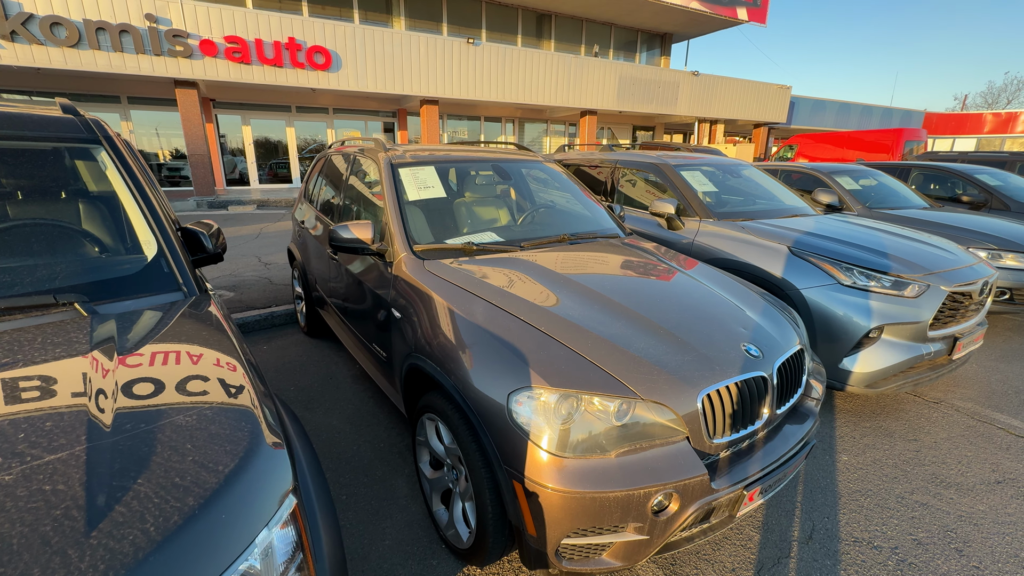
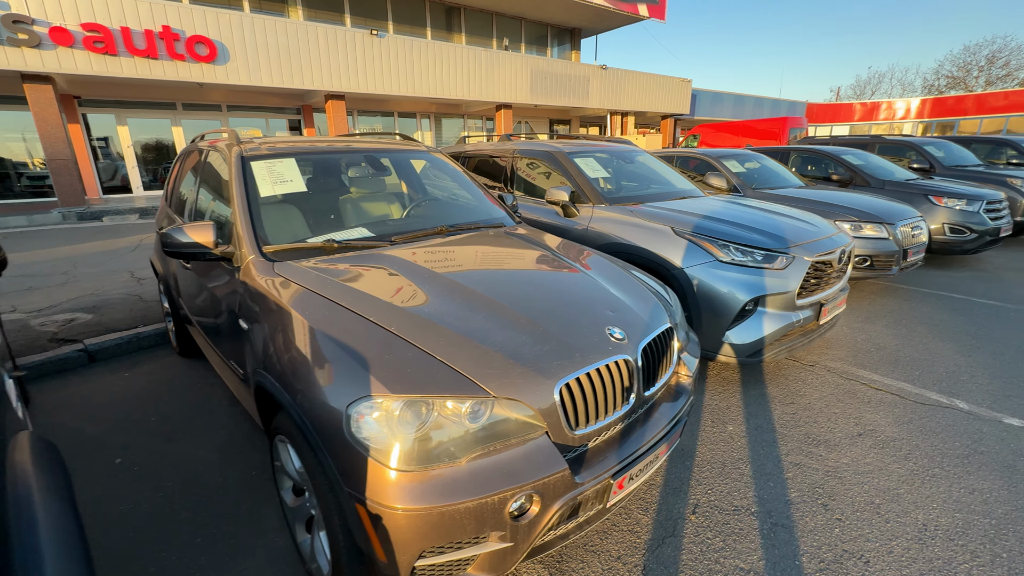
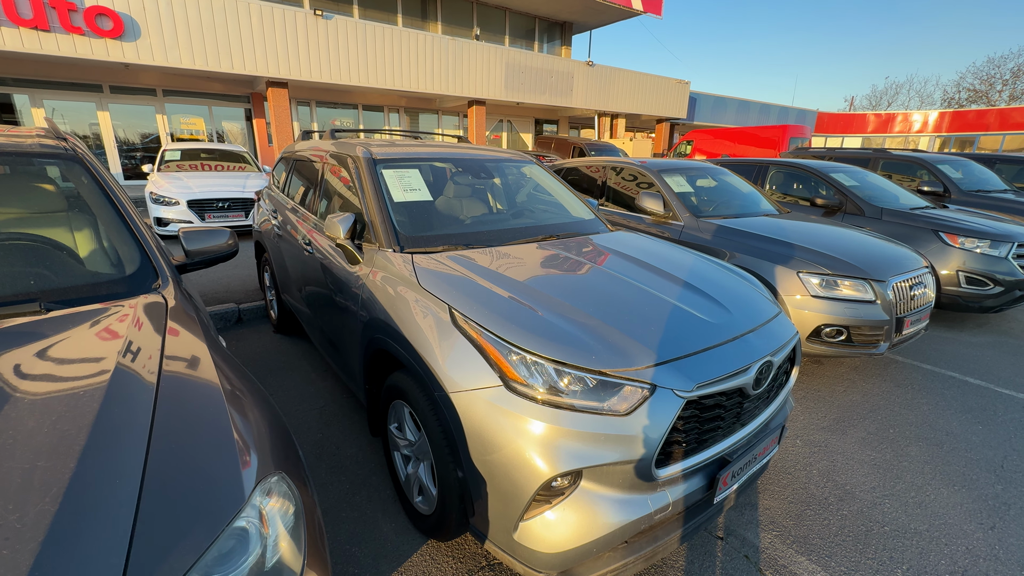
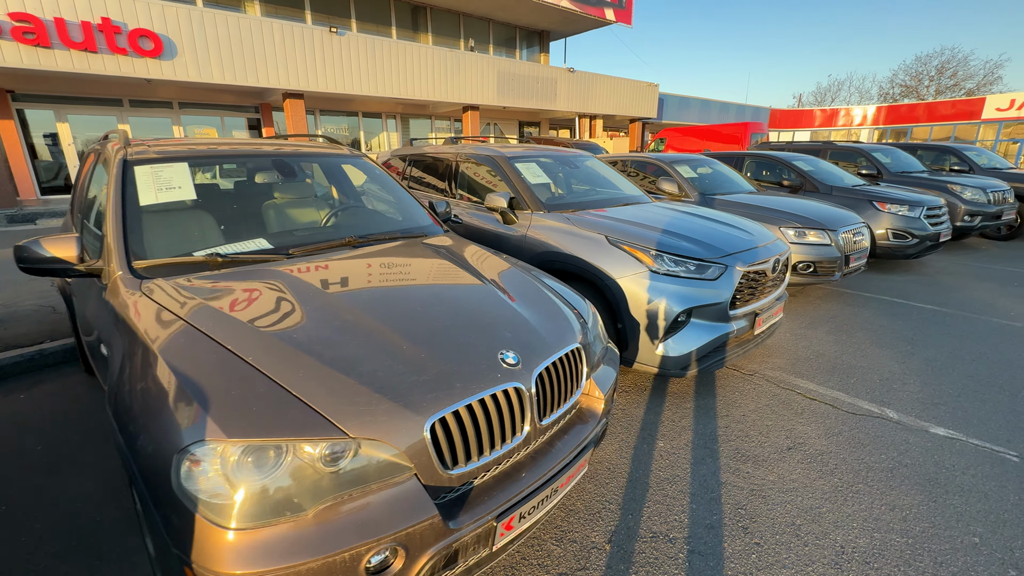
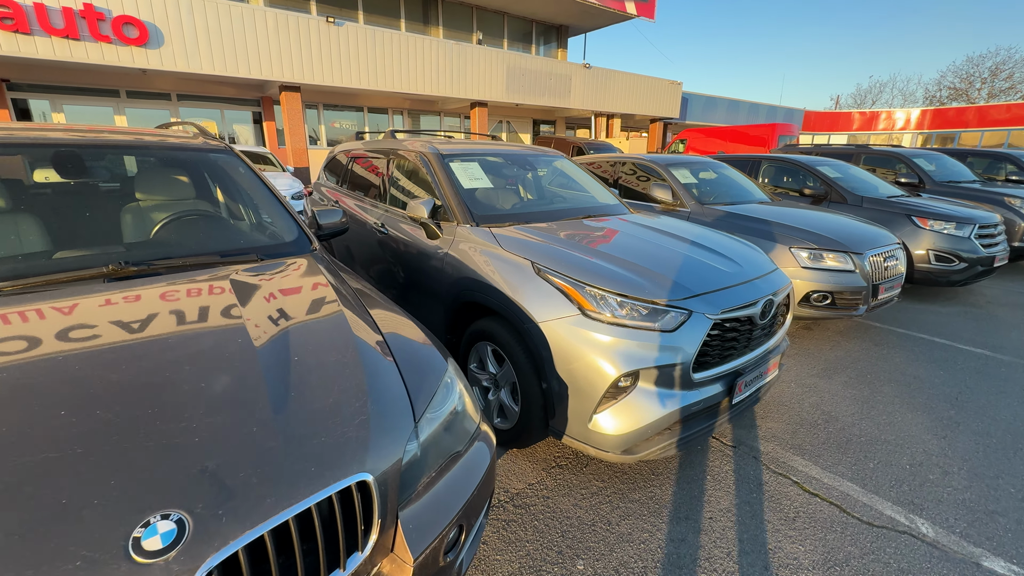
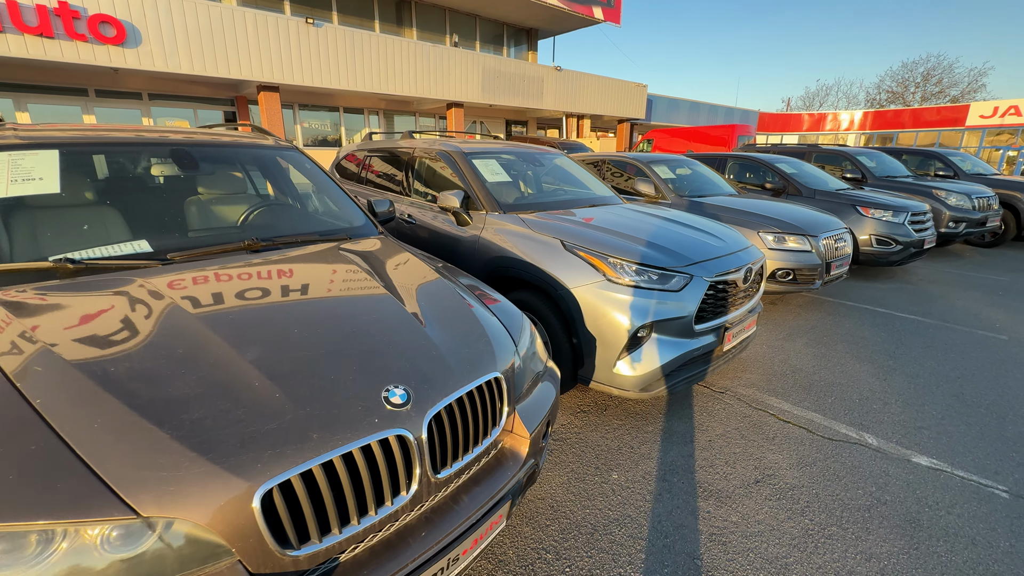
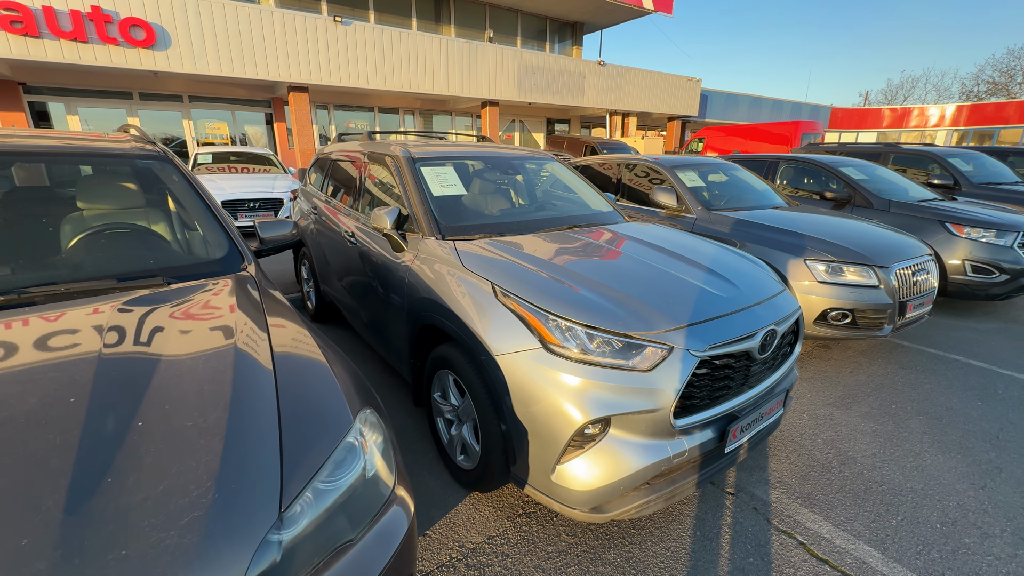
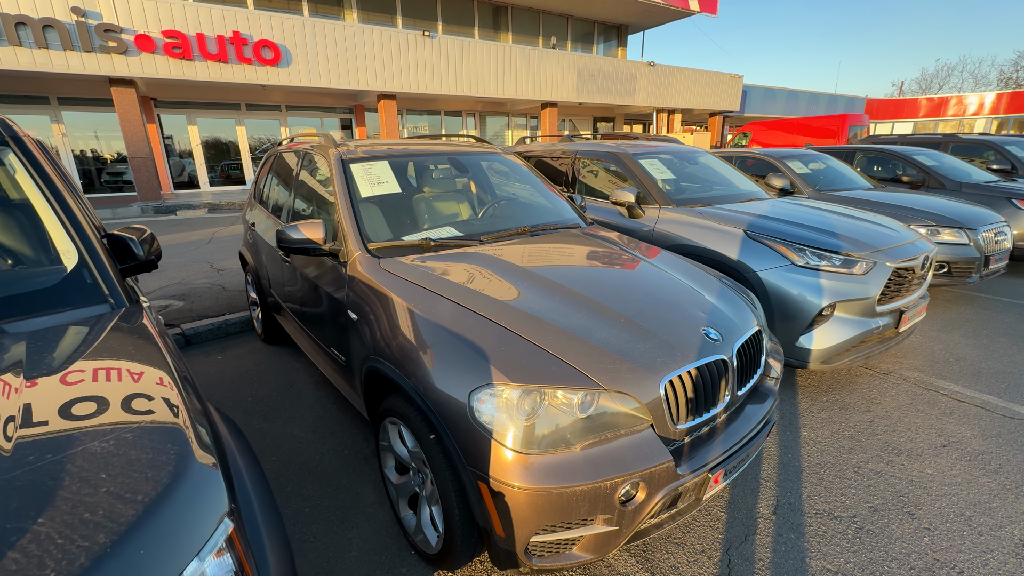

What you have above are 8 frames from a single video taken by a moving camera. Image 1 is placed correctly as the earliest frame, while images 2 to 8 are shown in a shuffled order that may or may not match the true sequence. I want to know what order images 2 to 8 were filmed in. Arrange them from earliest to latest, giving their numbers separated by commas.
8, 2, 4, 6, 5, 7, 3
